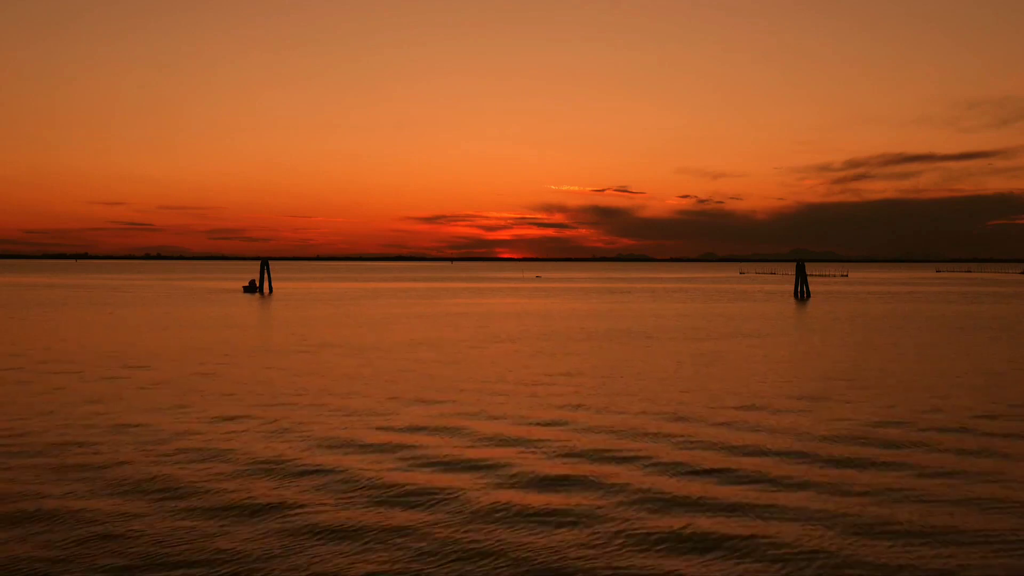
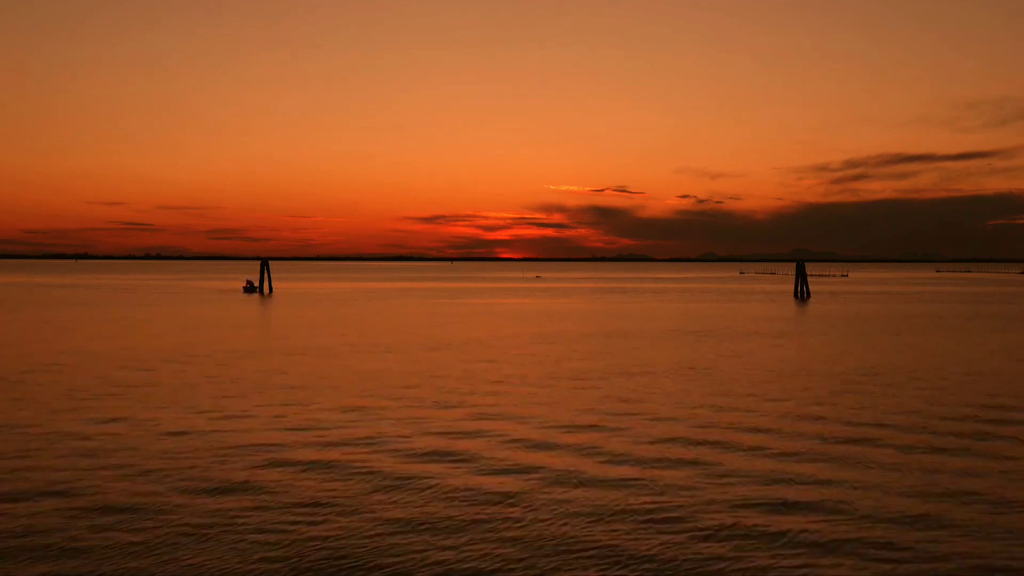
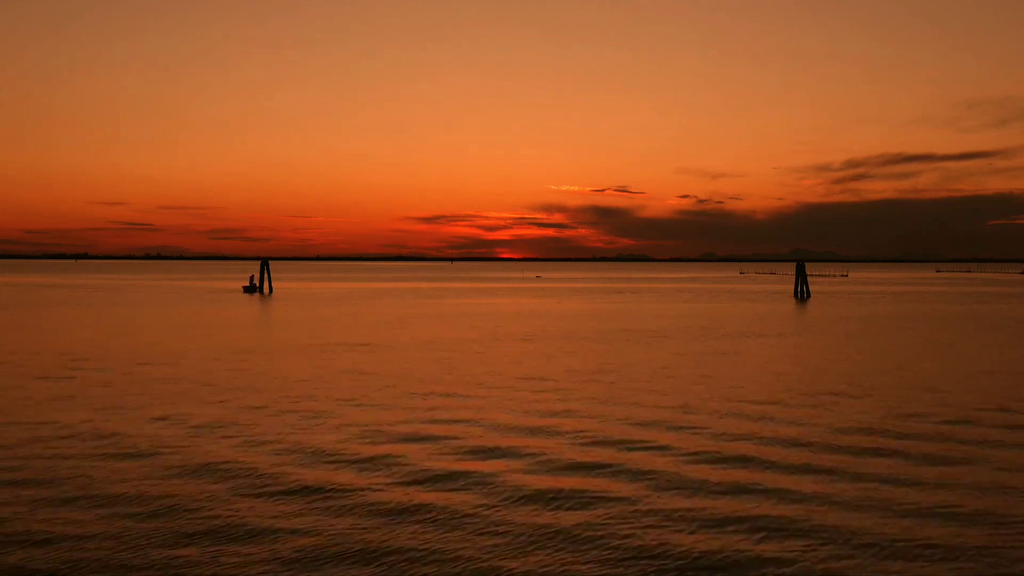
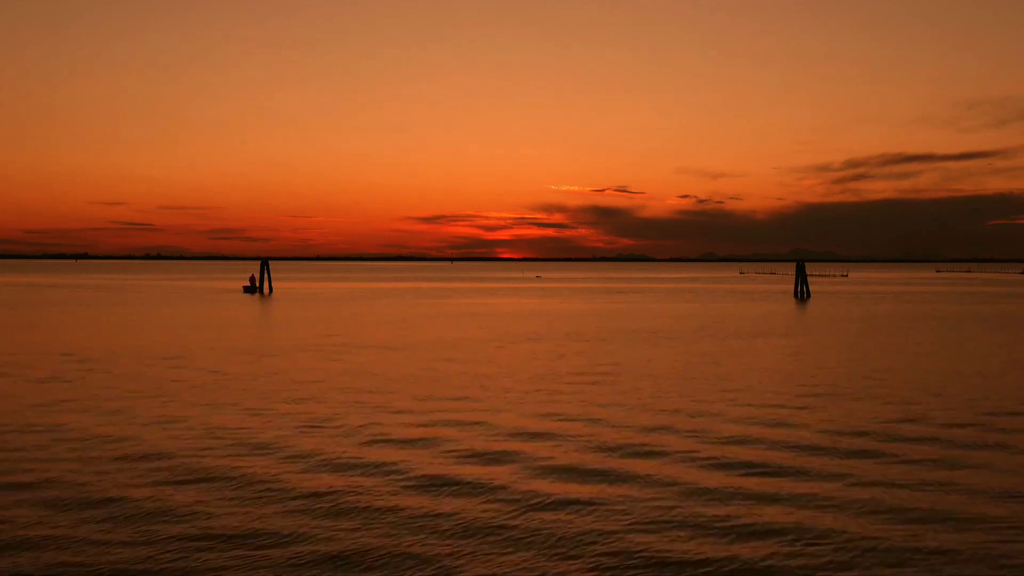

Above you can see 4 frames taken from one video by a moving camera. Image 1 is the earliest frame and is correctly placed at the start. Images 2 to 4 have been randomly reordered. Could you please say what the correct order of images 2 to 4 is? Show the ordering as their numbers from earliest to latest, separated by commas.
3, 4, 2
